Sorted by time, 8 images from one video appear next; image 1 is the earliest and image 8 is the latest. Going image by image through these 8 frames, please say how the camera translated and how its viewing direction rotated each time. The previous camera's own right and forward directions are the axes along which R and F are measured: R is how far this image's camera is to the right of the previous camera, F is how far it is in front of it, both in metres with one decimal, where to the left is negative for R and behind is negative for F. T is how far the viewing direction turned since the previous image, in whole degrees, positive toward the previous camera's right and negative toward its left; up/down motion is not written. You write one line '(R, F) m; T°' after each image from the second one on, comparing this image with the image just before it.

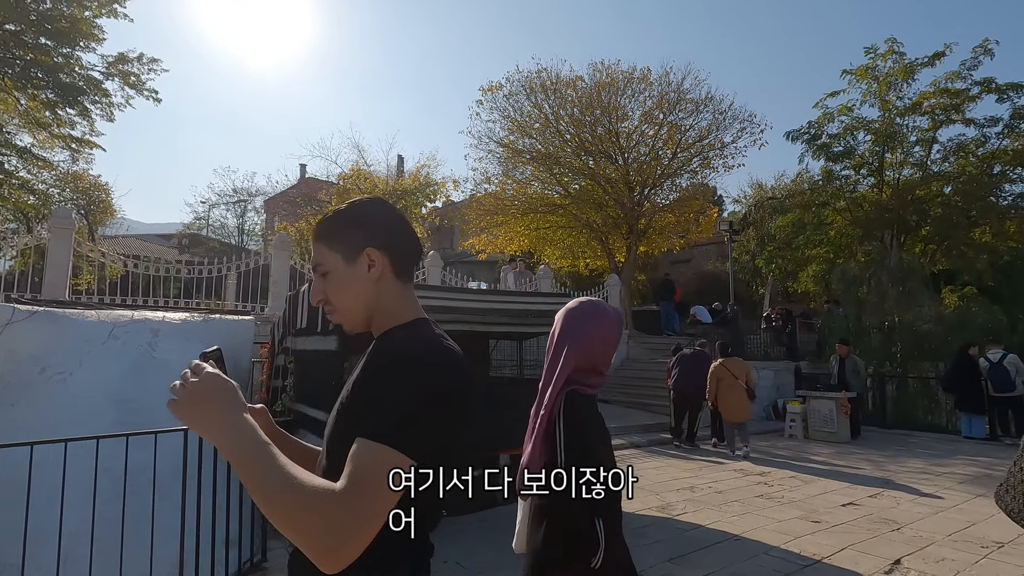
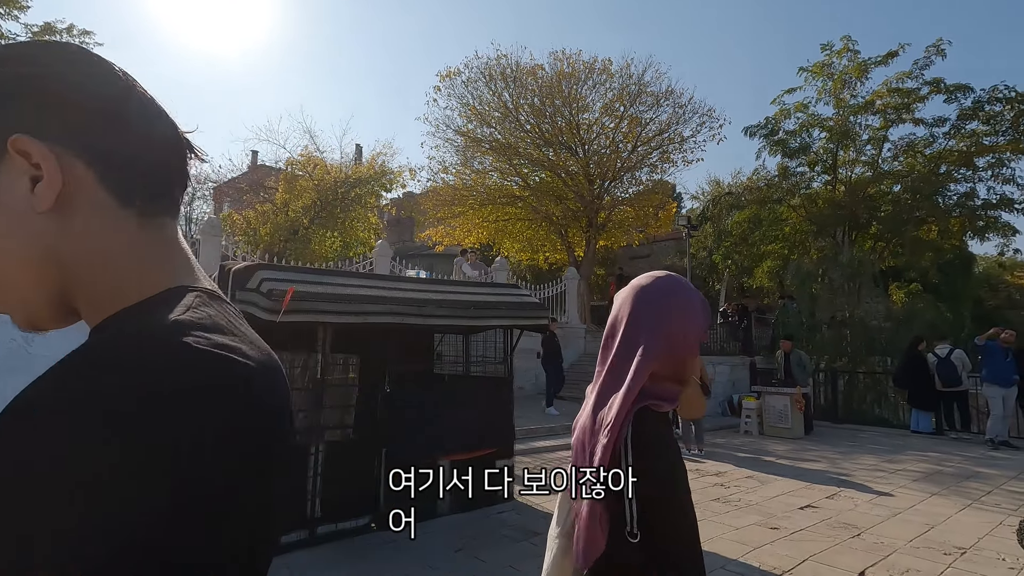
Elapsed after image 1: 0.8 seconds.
(+0.2, +0.5) m; +4°
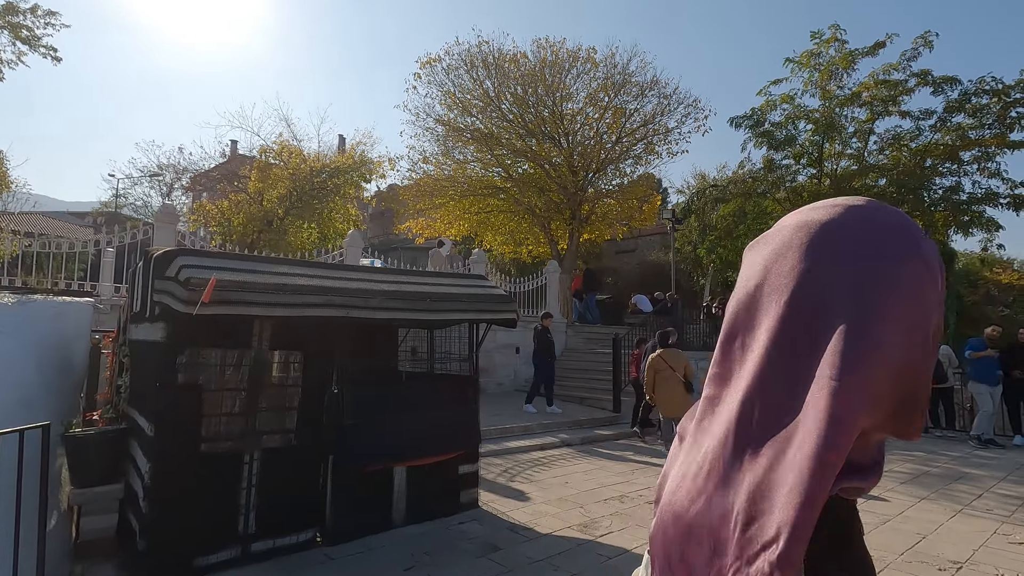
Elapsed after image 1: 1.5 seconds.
(+0.2, +0.4) m; +1°
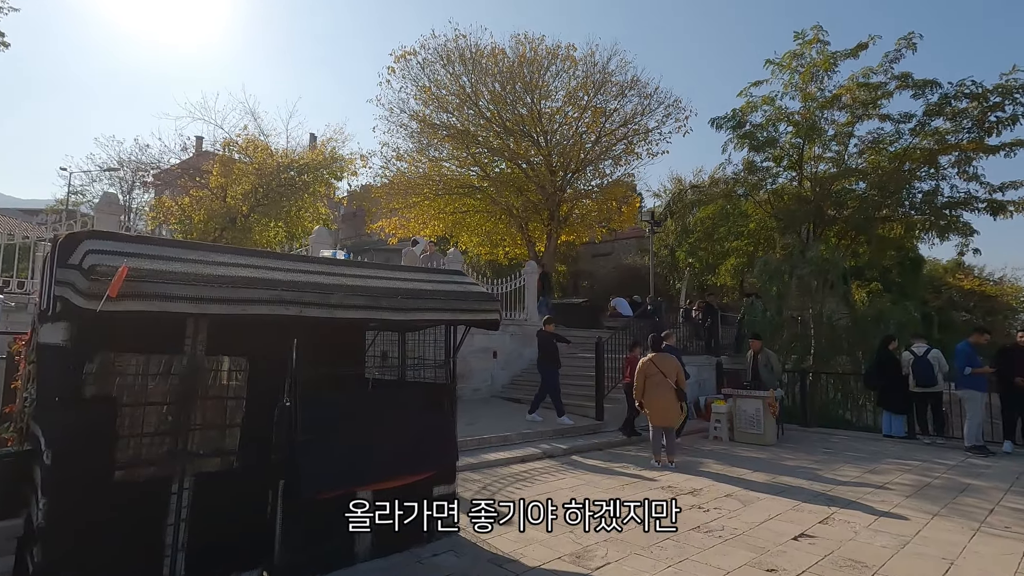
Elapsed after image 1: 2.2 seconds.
(-0.1, +0.6) m; +3°
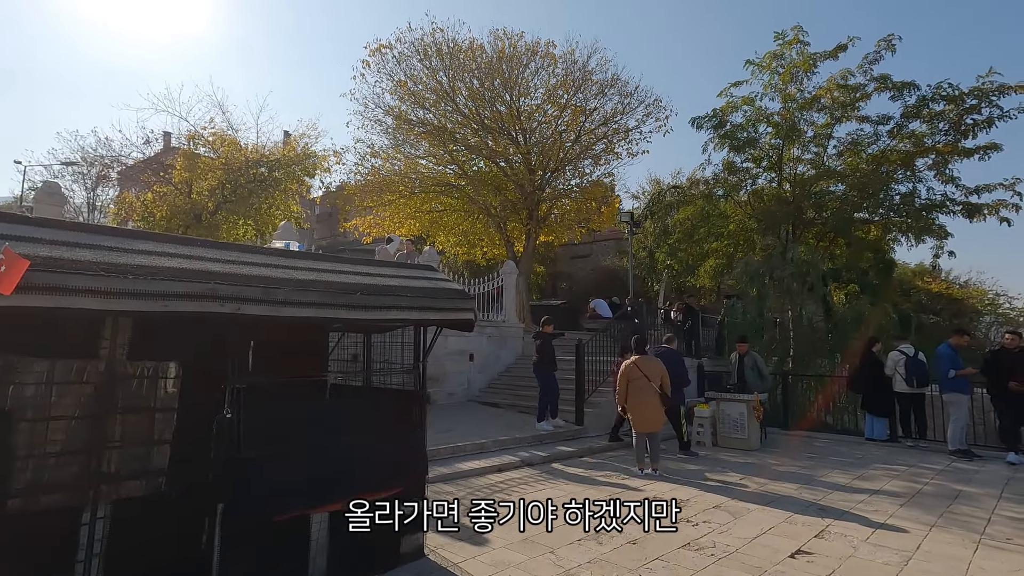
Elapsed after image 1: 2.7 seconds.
(0.0, +0.4) m; +2°
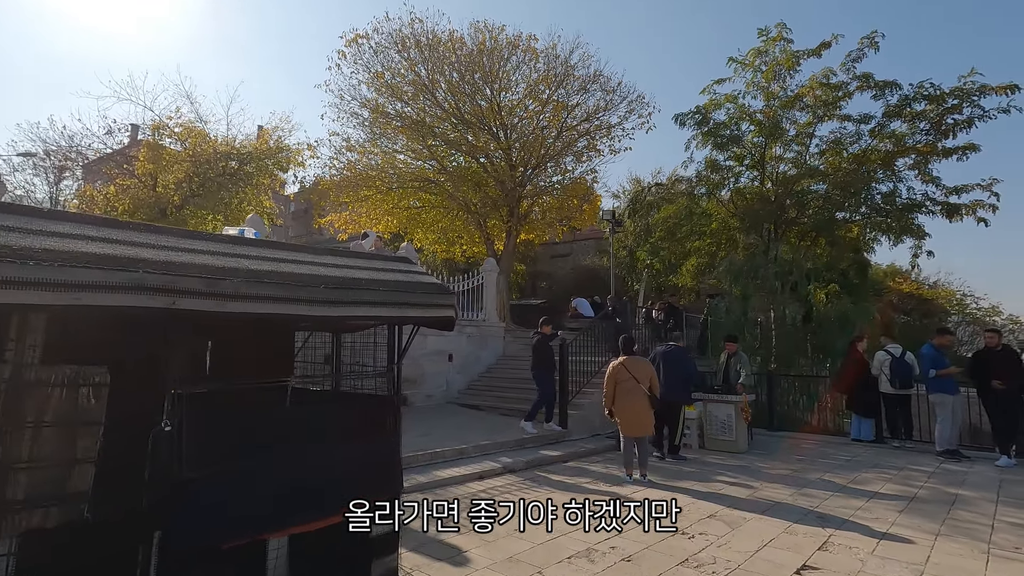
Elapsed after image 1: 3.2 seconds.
(0.0, +0.4) m; +2°
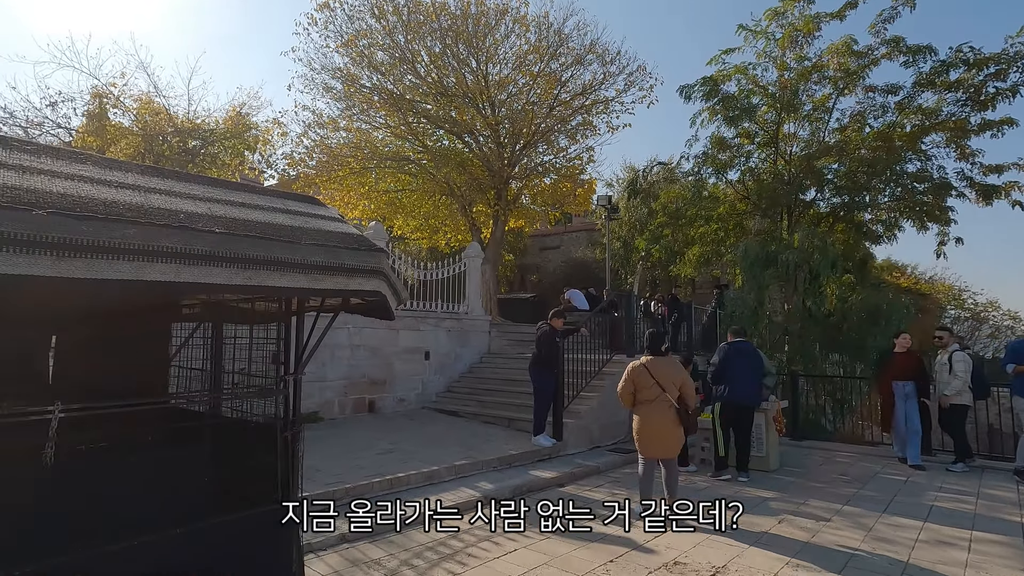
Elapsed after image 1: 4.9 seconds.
(+0.1, +1.5) m; +1°
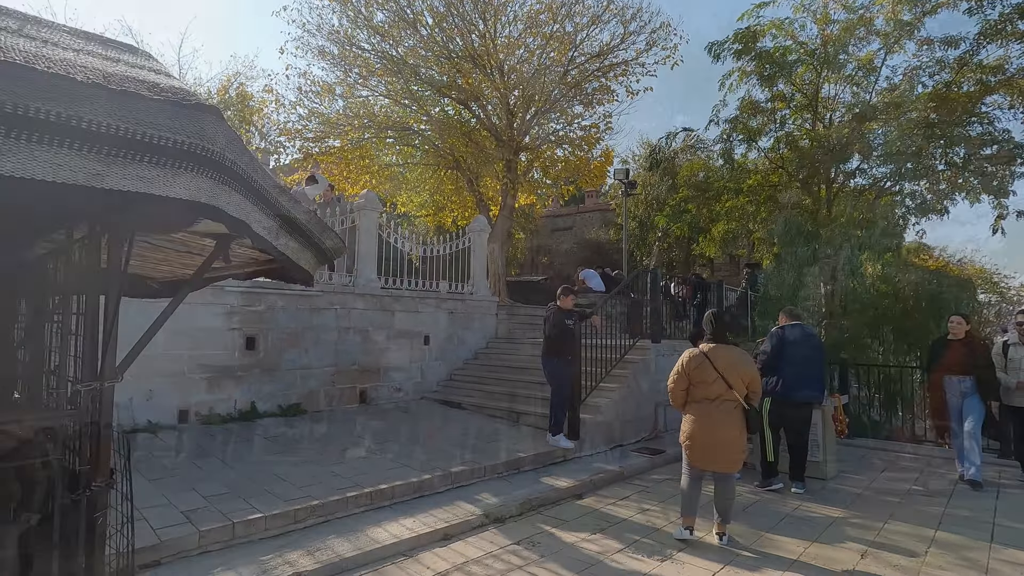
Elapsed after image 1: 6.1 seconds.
(0.0, +1.1) m; -1°
